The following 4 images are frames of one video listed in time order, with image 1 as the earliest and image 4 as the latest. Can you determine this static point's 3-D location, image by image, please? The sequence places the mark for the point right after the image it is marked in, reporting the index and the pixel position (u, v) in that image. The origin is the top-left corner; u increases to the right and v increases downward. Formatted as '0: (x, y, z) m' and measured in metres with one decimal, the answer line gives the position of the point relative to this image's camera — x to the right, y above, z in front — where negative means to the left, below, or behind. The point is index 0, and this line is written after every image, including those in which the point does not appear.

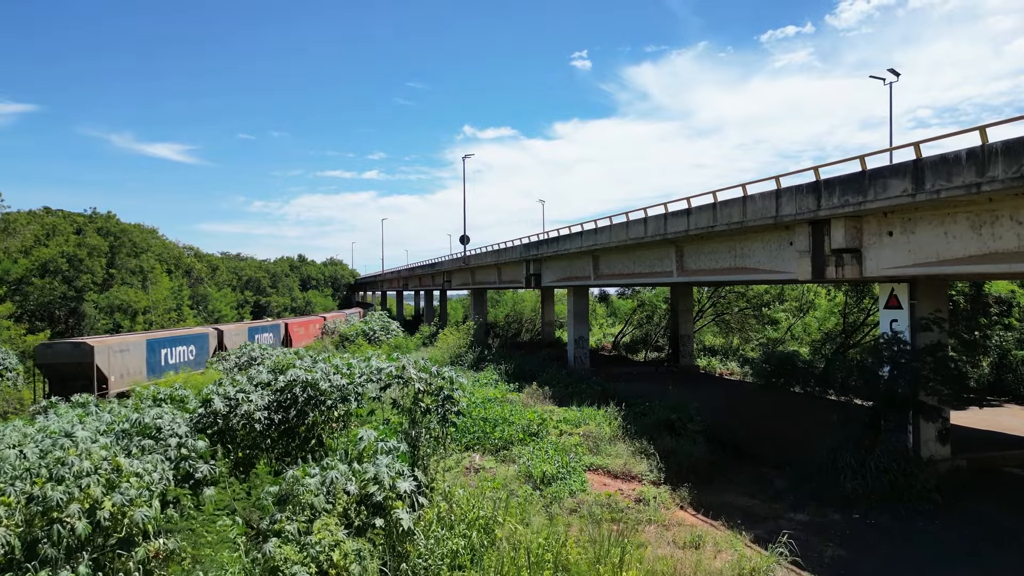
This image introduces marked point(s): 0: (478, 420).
0: (-0.8, -3.1, +12.9) m
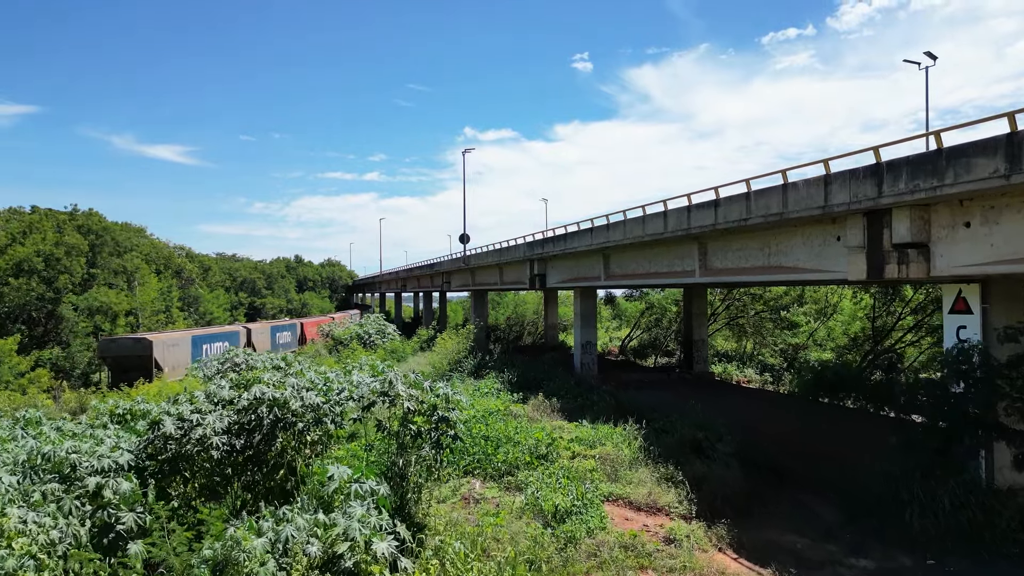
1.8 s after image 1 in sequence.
0: (-0.7, -3.1, +11.3) m
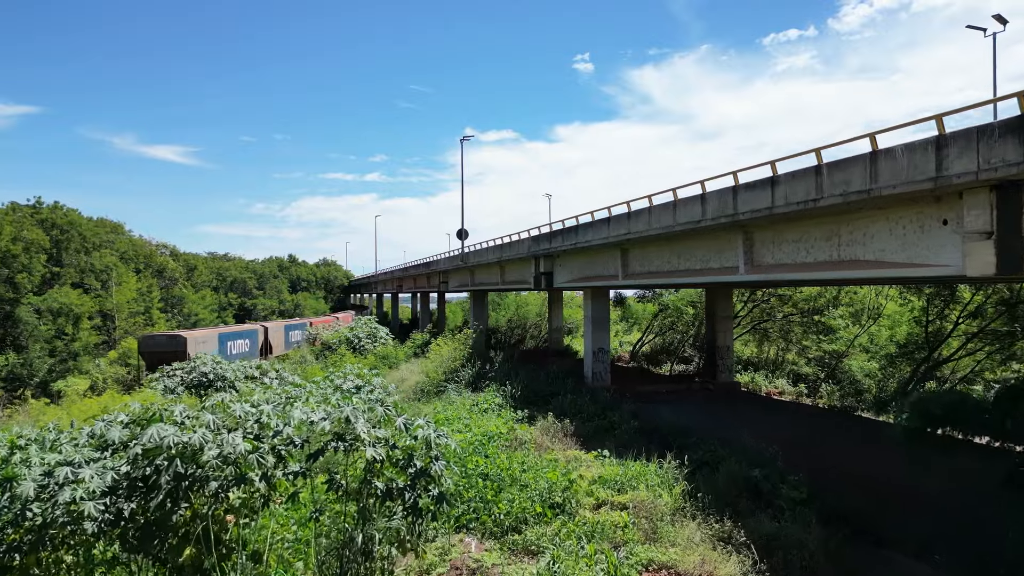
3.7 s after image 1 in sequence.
0: (-0.6, -3.0, +8.8) m
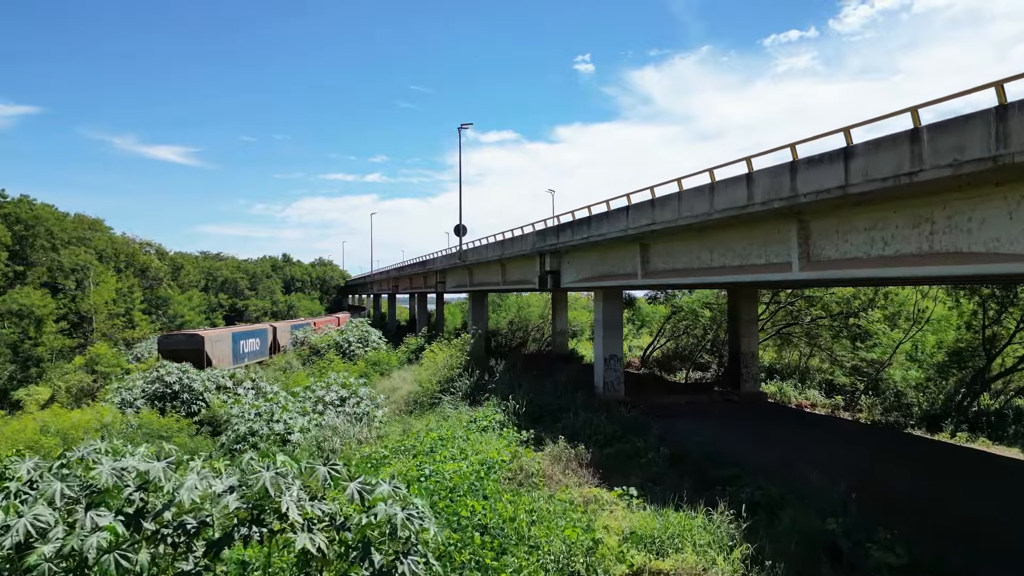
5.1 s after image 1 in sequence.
0: (-0.5, -3.0, +6.7) m
